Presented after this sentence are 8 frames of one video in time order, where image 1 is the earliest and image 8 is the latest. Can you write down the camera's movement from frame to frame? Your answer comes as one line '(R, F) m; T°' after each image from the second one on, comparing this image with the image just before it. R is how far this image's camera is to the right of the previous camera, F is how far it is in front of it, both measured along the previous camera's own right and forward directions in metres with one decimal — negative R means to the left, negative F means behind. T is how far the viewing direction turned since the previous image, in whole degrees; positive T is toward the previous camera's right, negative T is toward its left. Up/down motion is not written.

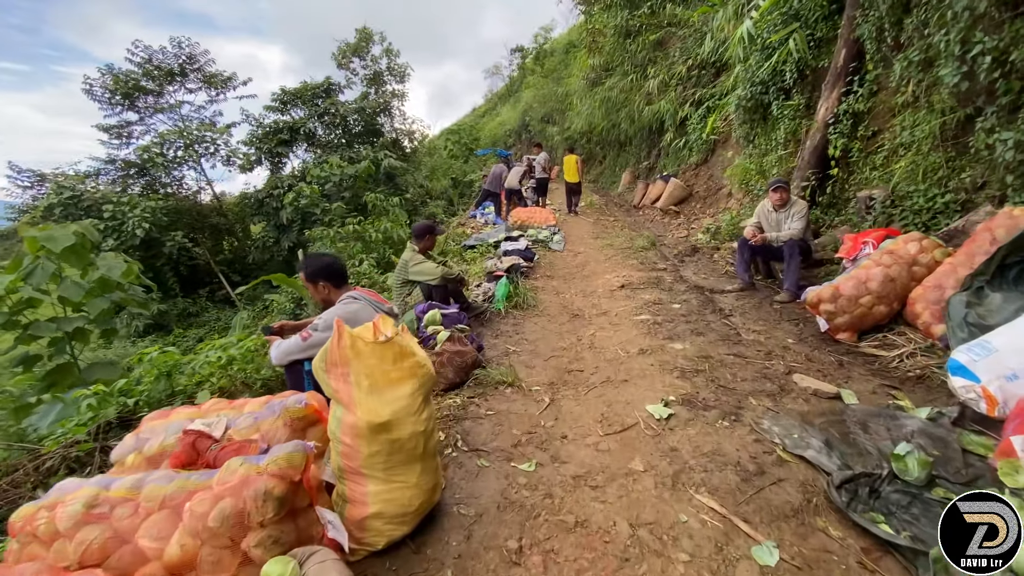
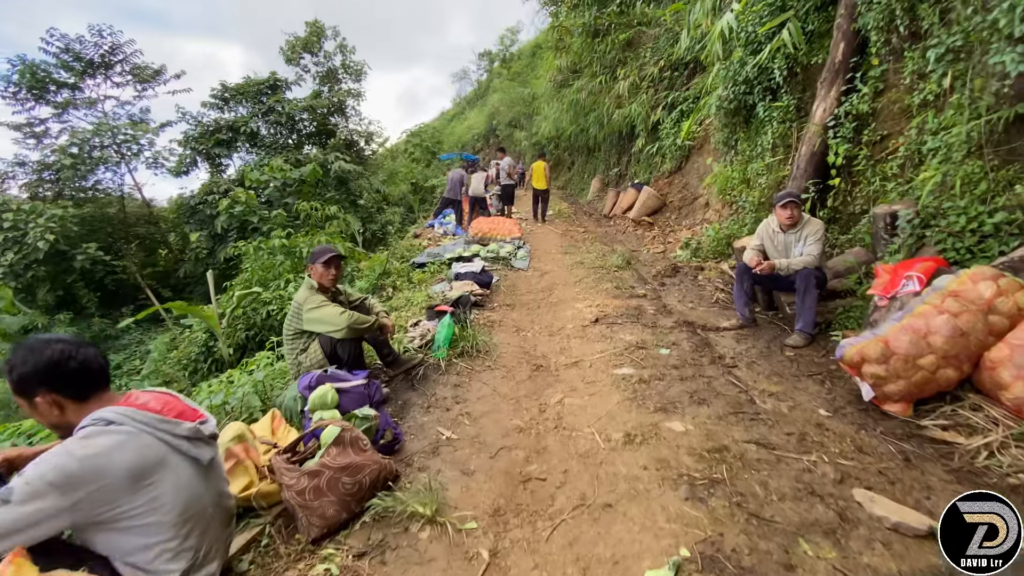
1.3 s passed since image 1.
(+0.2, +1.0) m; +3°
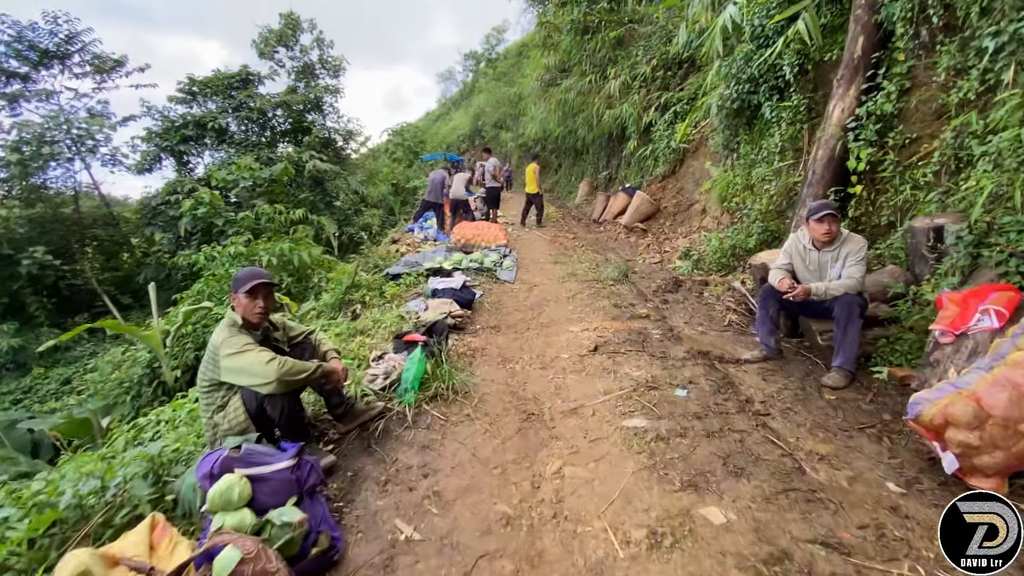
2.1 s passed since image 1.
(0.0, +0.6) m; +2°
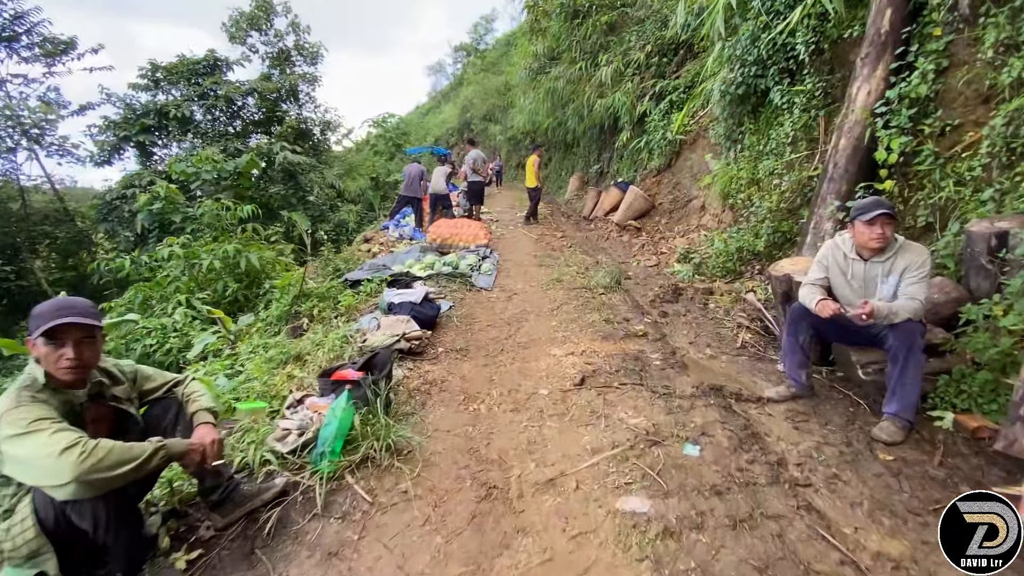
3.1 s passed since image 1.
(+0.1, +0.7) m; +1°
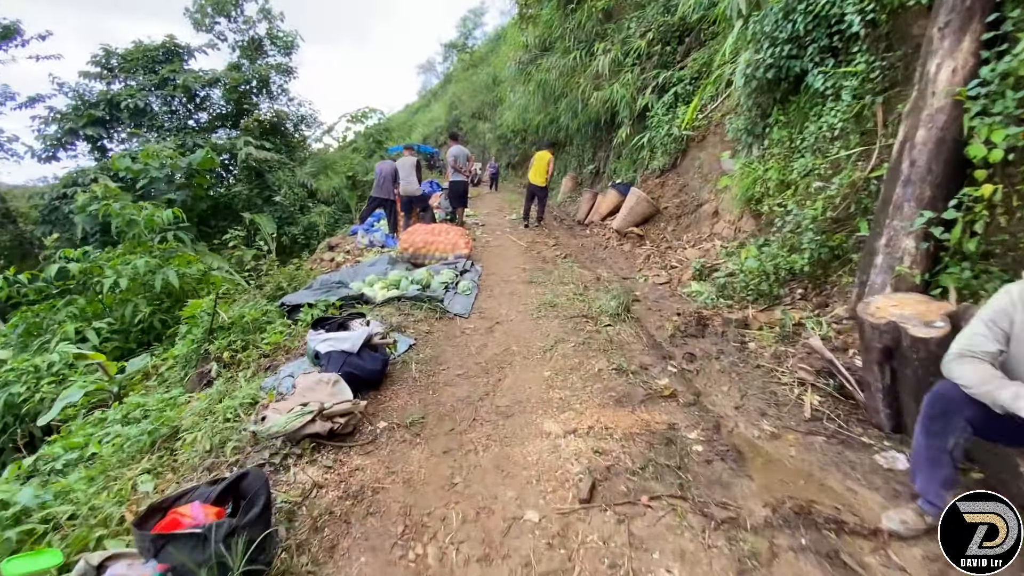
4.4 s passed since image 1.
(+0.1, +1.0) m; +1°
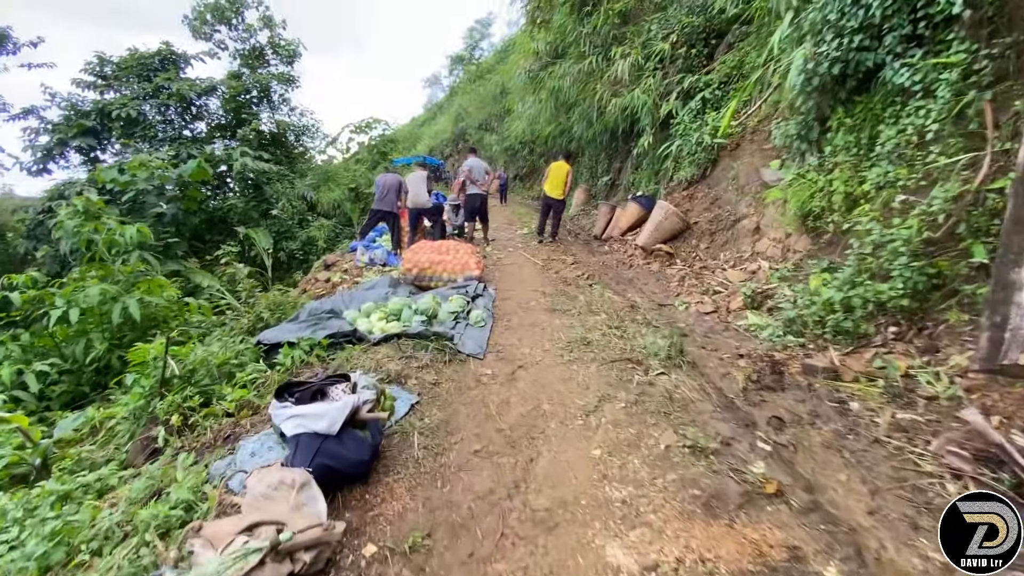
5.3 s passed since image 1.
(-0.1, +0.7) m; -1°
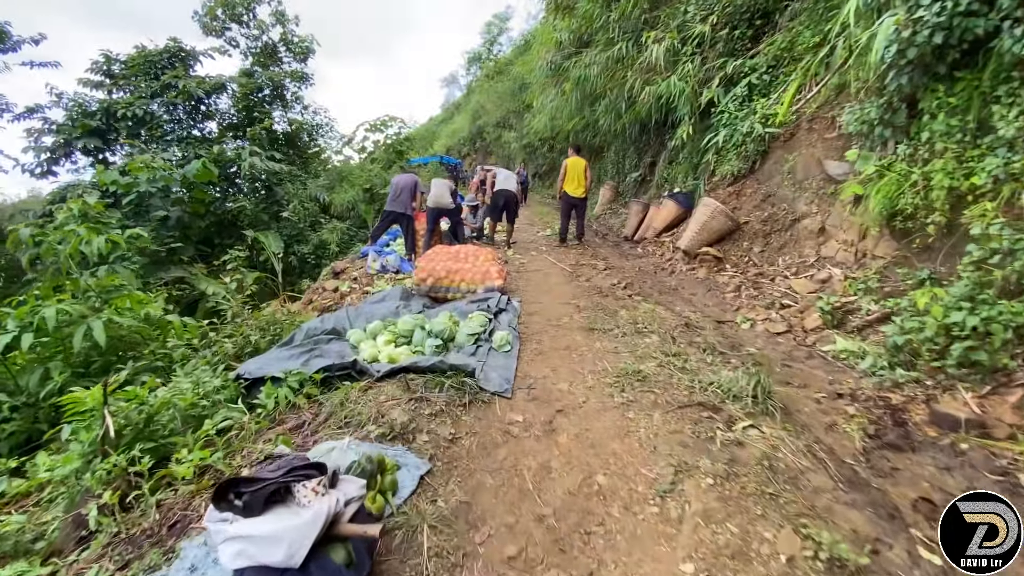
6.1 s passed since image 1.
(-0.1, +0.6) m; -2°
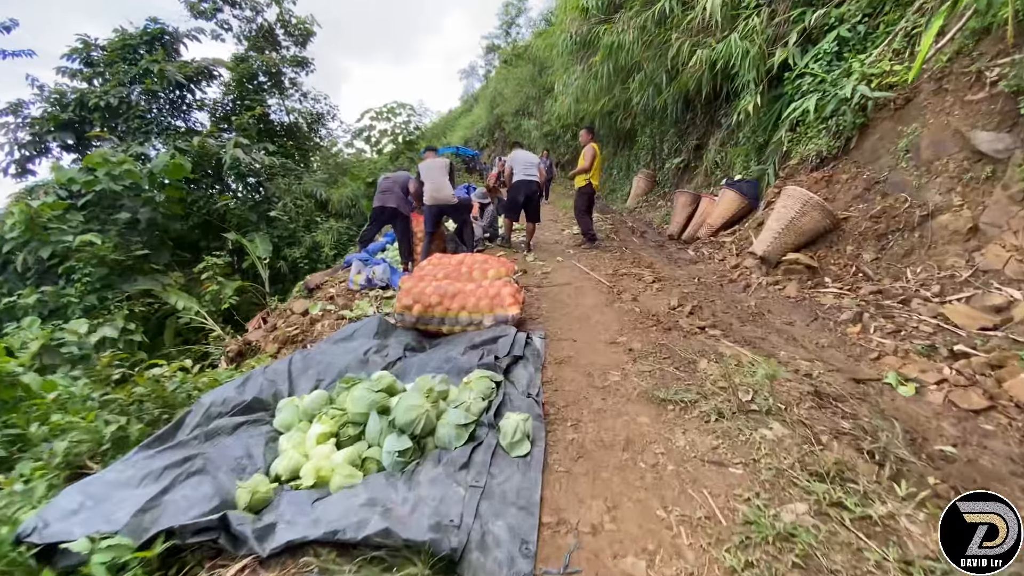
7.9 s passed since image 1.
(0.0, +1.3) m; -3°
